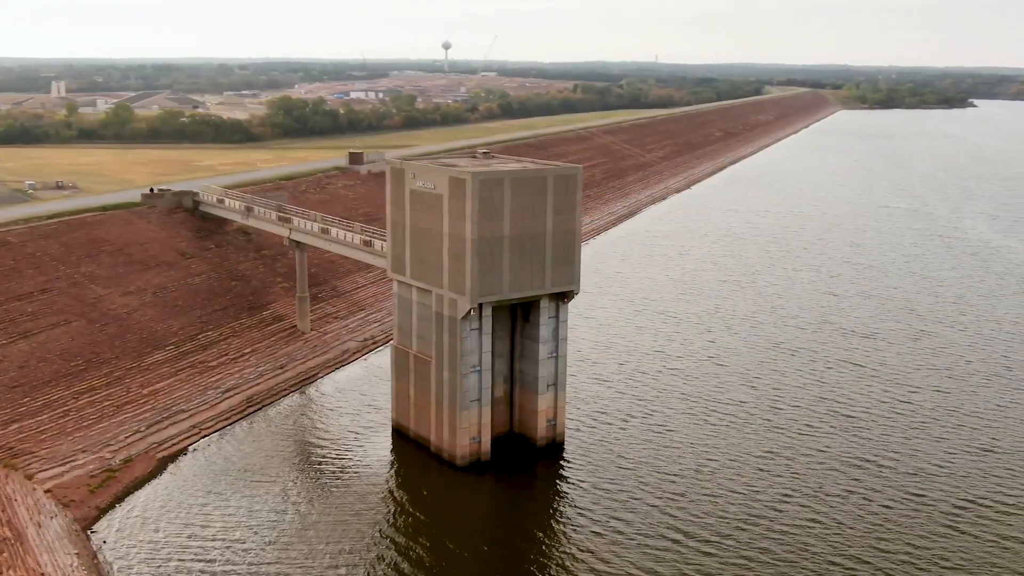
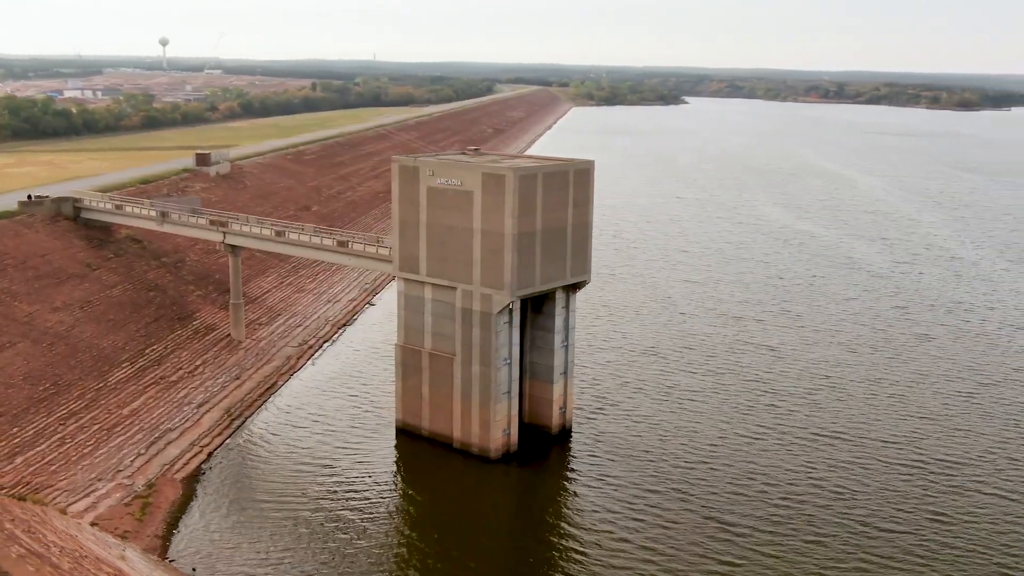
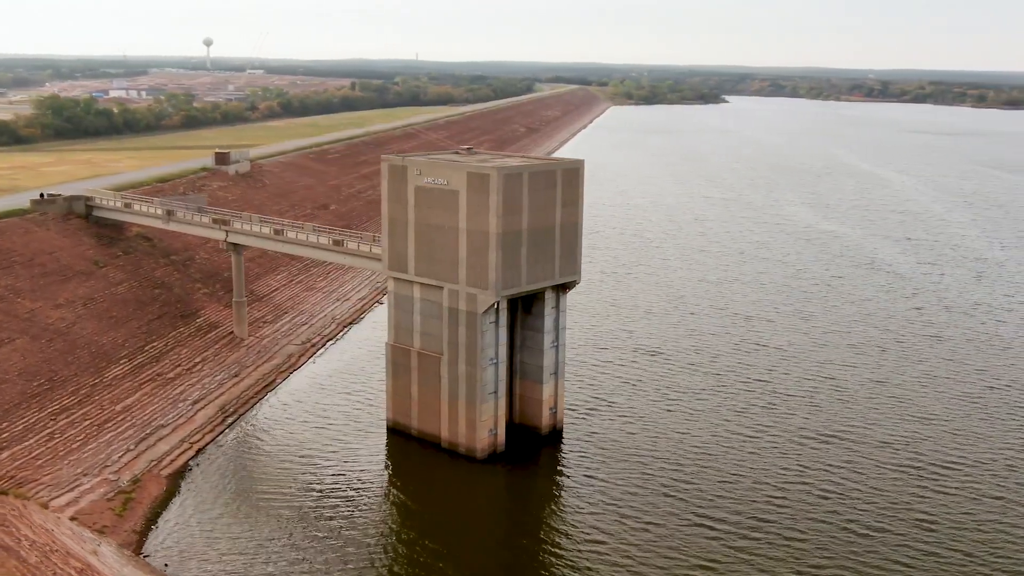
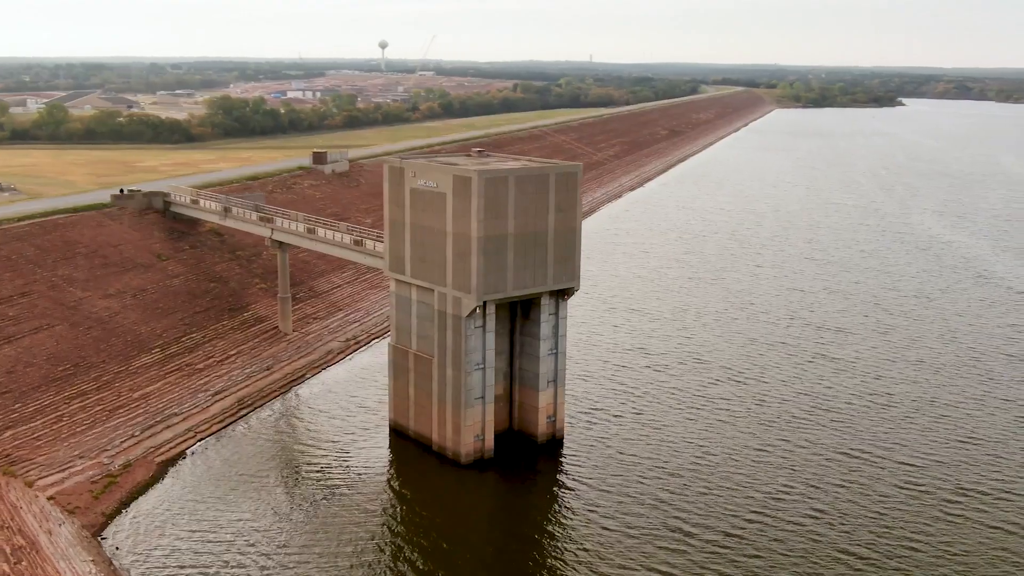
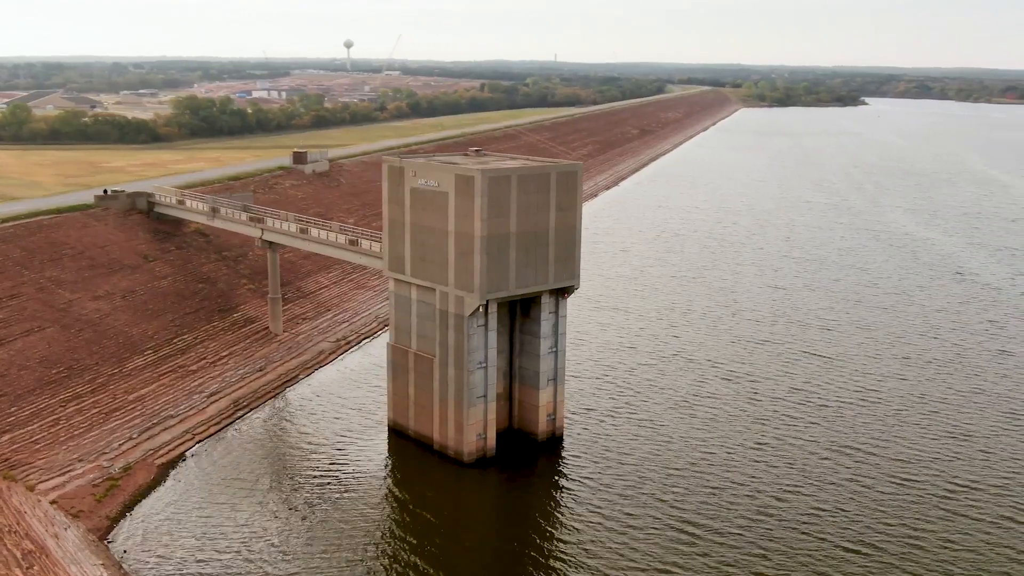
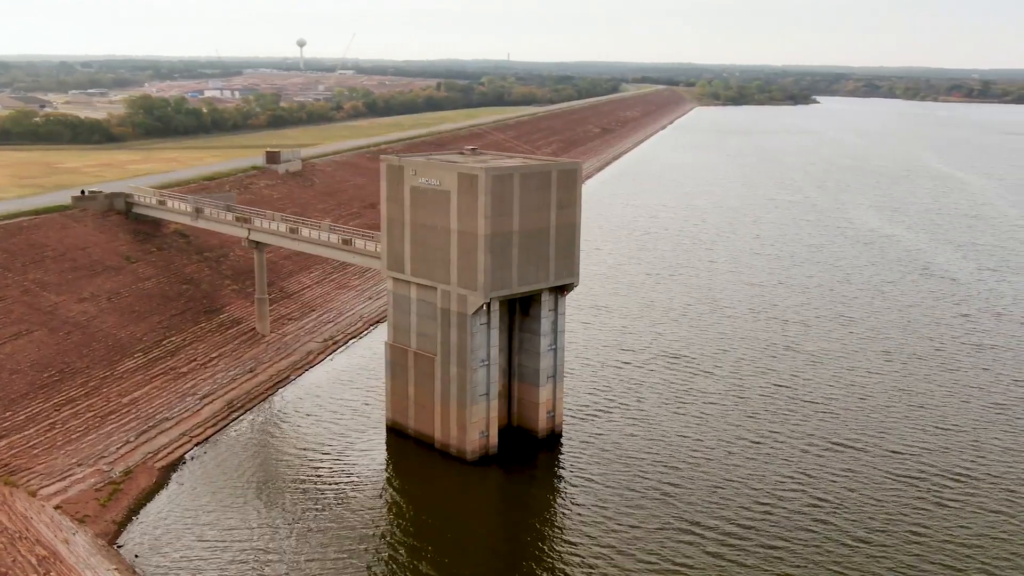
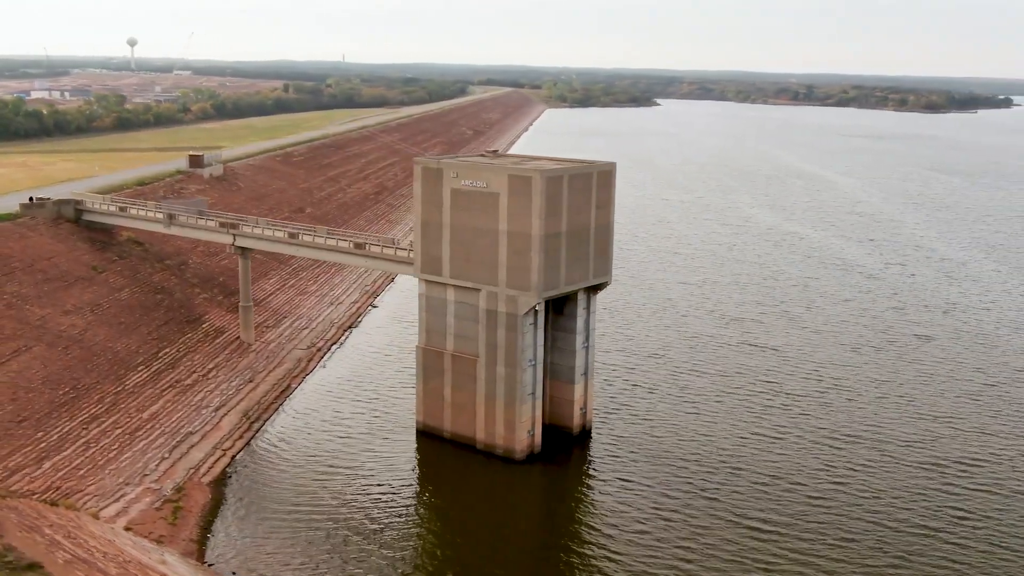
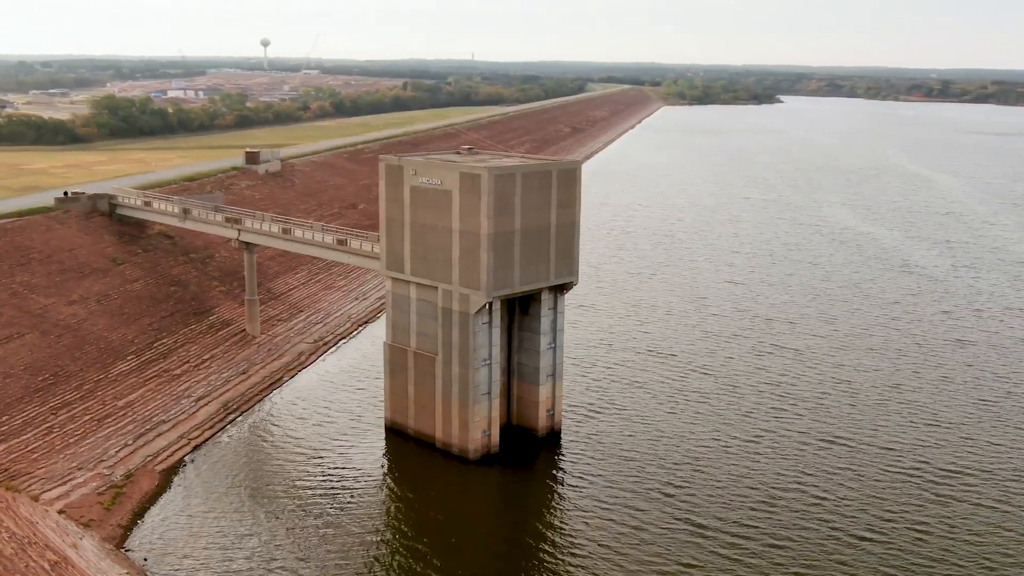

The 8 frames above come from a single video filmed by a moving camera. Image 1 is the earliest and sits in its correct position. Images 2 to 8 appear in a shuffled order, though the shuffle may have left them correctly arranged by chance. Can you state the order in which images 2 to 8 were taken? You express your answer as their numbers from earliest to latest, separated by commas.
4, 5, 6, 8, 3, 2, 7
